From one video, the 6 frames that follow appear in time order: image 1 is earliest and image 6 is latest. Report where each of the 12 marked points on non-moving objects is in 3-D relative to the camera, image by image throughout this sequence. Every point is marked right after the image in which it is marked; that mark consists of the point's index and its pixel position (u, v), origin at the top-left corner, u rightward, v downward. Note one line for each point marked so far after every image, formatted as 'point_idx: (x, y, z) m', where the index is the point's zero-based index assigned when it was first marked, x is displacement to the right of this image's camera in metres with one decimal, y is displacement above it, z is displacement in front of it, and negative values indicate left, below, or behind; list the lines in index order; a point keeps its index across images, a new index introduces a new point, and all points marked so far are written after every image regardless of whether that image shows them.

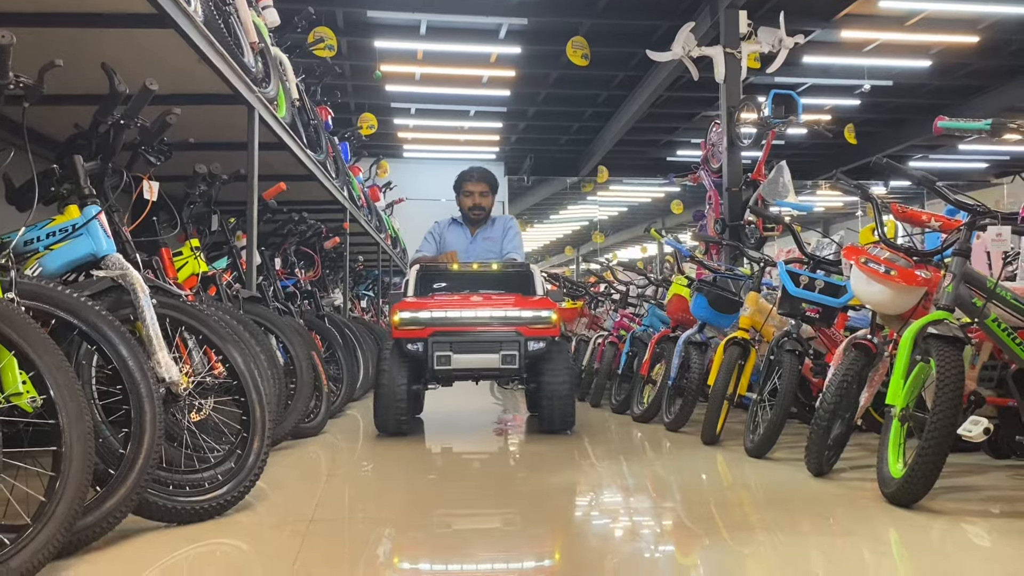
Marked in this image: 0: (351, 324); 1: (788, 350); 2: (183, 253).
0: (-1.0, -0.2, +5.7) m
1: (+0.8, -0.2, +2.7) m
2: (-1.1, +0.1, +3.0) m
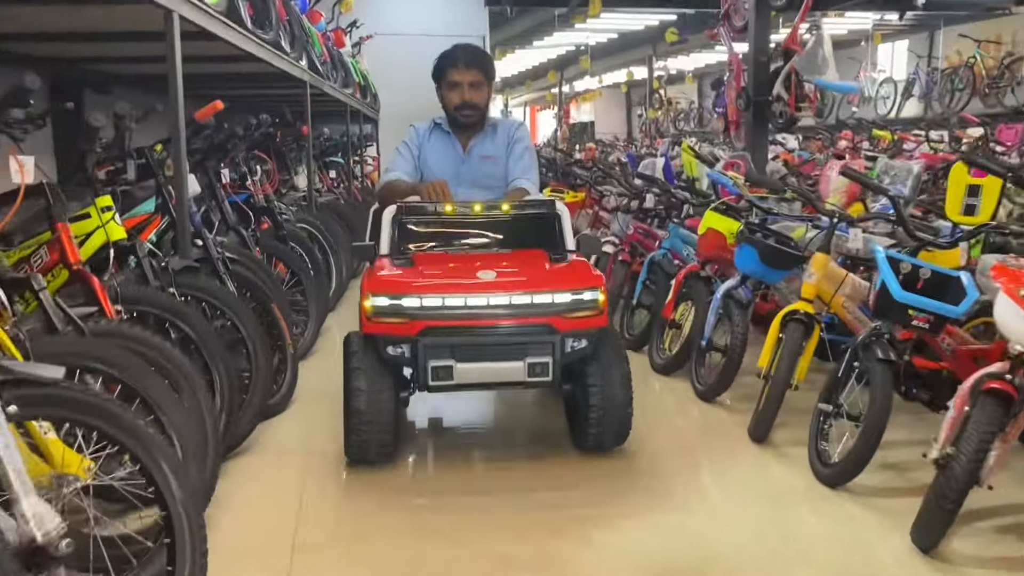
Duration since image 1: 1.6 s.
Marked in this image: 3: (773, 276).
0: (-1.0, +0.4, +5.0) m
1: (+0.9, -0.2, +2.1) m
2: (-1.1, +0.2, +2.3) m
3: (+0.8, 0.0, +2.8) m
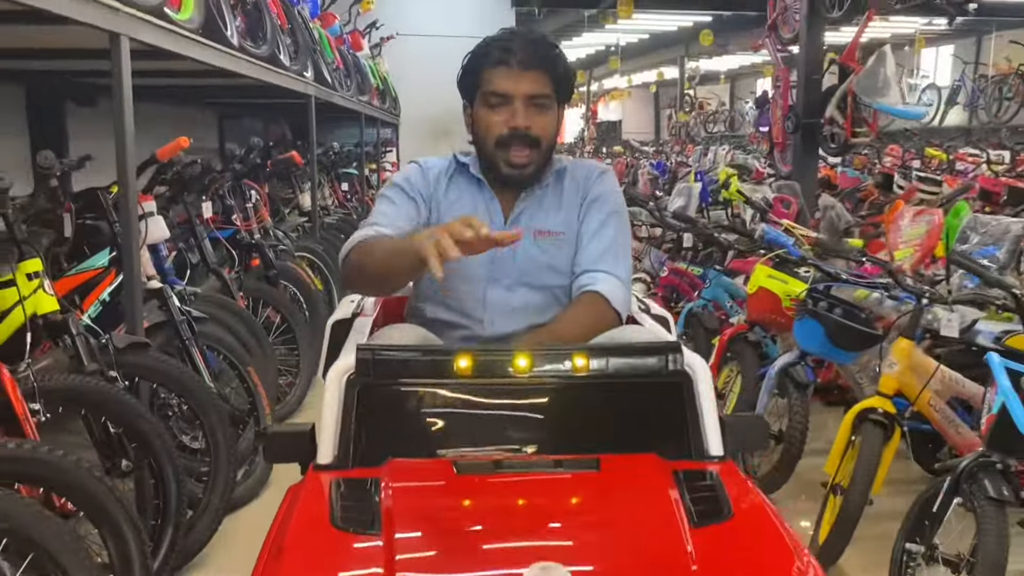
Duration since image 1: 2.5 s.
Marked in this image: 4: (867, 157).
0: (-0.9, +0.2, +4.6) m
1: (+0.9, -0.4, +1.7) m
2: (-1.0, 0.0, +1.8) m
3: (+0.8, -0.2, +2.3) m
4: (+3.1, +1.1, +7.8) m
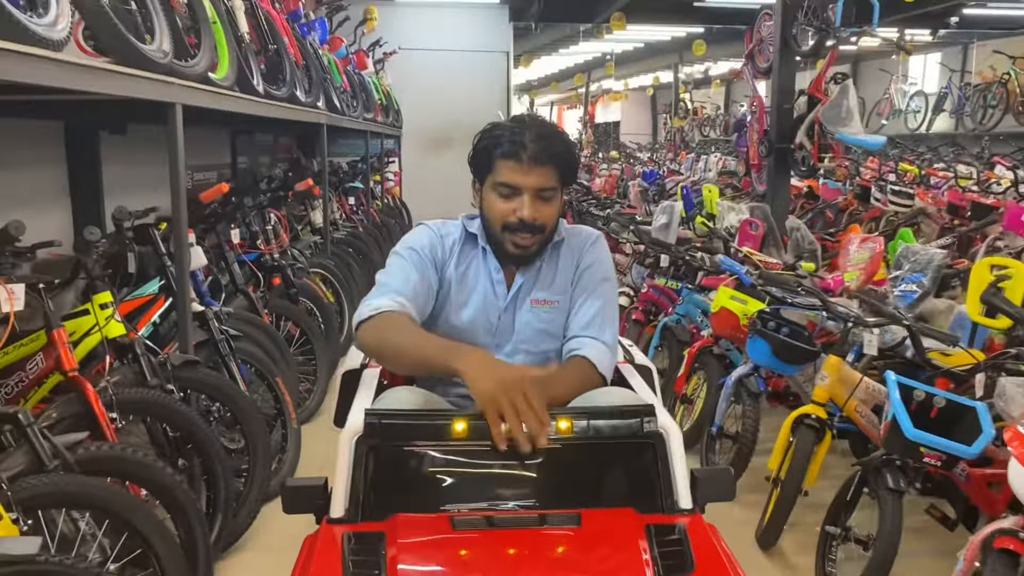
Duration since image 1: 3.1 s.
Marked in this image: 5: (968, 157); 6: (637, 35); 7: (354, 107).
0: (-1.0, +0.2, +4.9) m
1: (+0.9, -0.5, +2.1) m
2: (-1.1, -0.1, +2.2) m
3: (+0.8, -0.2, +2.7) m
4: (+3.0, +1.1, +8.2) m
5: (+5.0, +1.4, +10.0) m
6: (+1.6, +3.2, +11.5) m
7: (-1.1, +1.3, +6.4) m
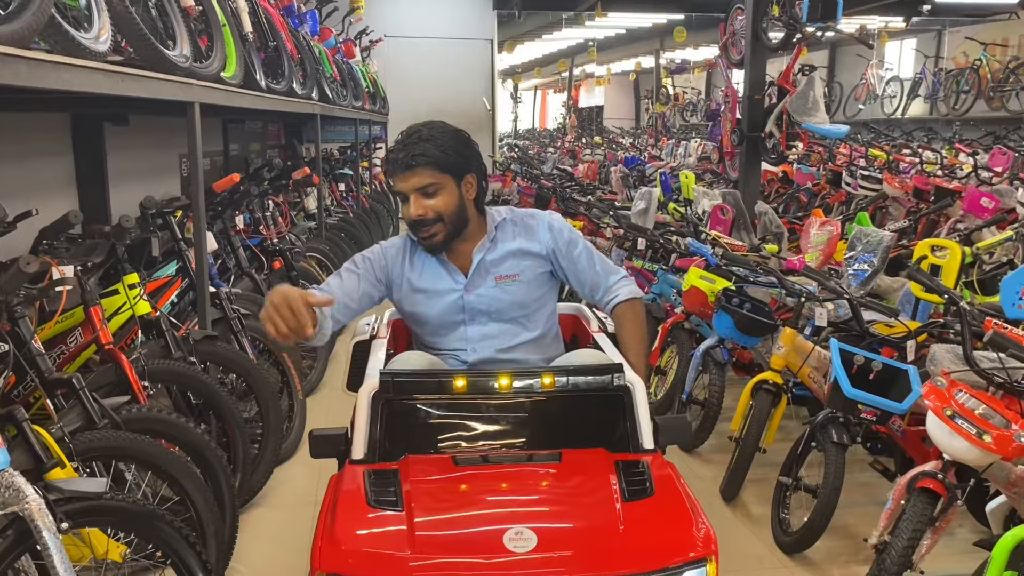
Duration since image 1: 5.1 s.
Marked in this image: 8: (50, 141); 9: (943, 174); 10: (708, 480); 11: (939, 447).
0: (-1.0, +0.3, +5.2) m
1: (+0.8, -0.4, +2.3) m
2: (-1.1, 0.0, +2.5) m
3: (+0.8, -0.2, +3.0) m
4: (+2.9, +1.3, +8.5) m
5: (+4.8, +1.7, +10.3) m
6: (+1.4, +3.4, +11.7) m
7: (-1.2, +1.4, +6.6) m
8: (-1.8, +0.6, +3.6) m
9: (+3.2, +0.8, +6.7) m
10: (+0.6, -0.6, +3.0) m
11: (+0.9, -0.3, +1.9) m
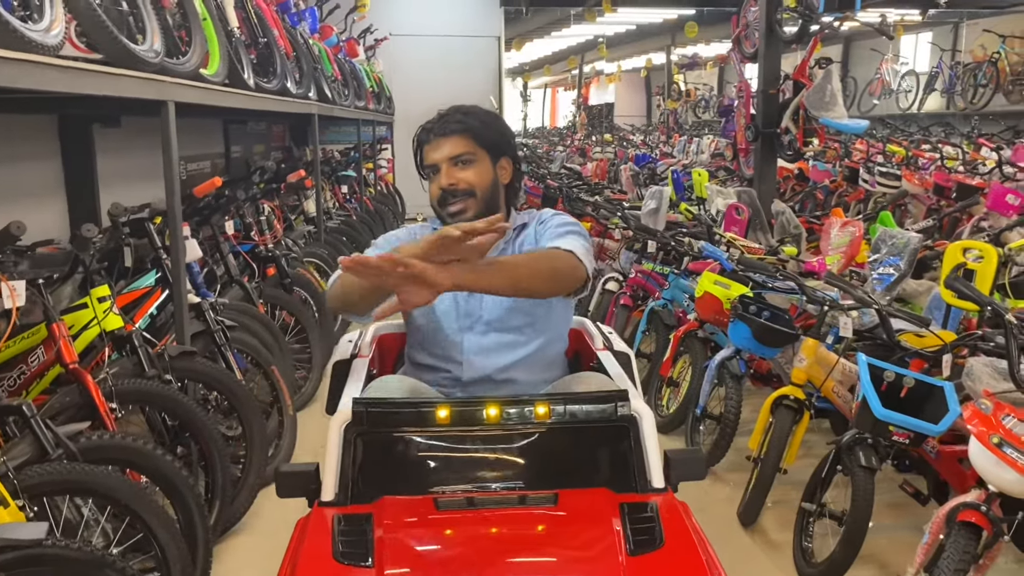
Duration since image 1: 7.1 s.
0: (-1.0, +0.2, +5.0) m
1: (+0.8, -0.4, +2.1) m
2: (-1.1, 0.0, +2.3) m
3: (+0.8, -0.2, +2.8) m
4: (+3.0, +1.3, +8.2) m
5: (+4.9, +1.7, +10.0) m
6: (+1.5, +3.4, +11.5) m
7: (-1.2, +1.4, +6.4) m
8: (-1.8, +0.5, +3.4) m
9: (+3.2, +0.8, +6.4) m
10: (+0.6, -0.7, +2.8) m
11: (+0.9, -0.4, +1.7) m
